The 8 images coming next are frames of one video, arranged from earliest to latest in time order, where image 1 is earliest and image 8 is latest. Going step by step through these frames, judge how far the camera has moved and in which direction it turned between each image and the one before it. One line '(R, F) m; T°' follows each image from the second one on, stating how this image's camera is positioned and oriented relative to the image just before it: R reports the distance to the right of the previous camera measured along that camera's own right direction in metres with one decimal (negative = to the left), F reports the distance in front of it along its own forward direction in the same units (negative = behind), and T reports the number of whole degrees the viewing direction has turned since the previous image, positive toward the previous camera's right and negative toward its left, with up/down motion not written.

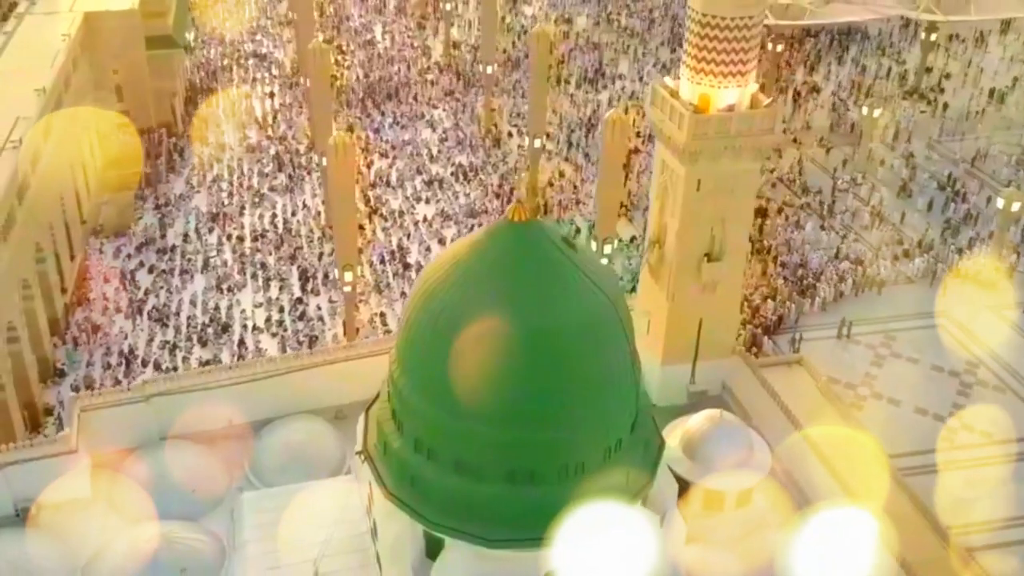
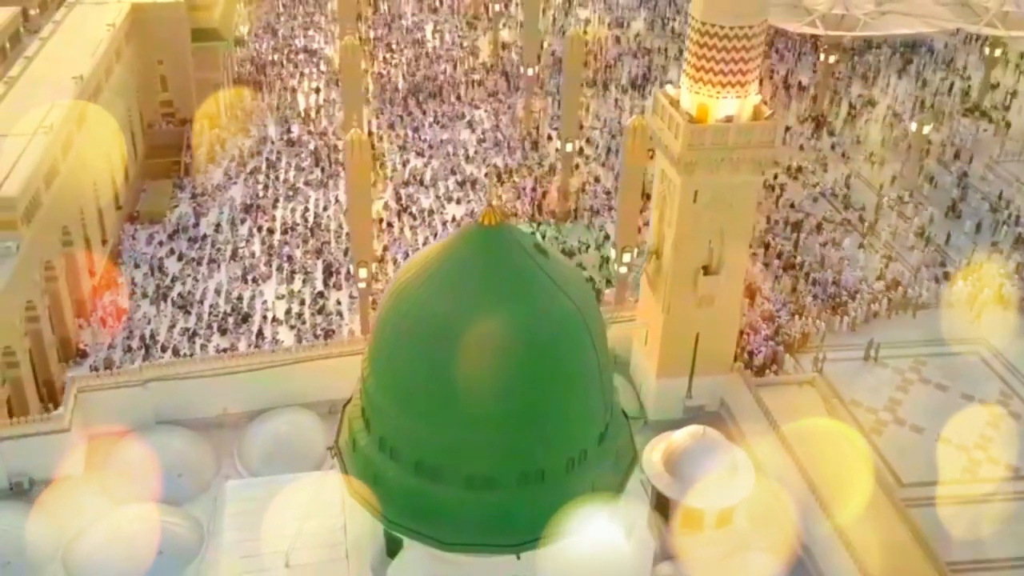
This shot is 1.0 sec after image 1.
(+0.9, +0.1) m; -4°
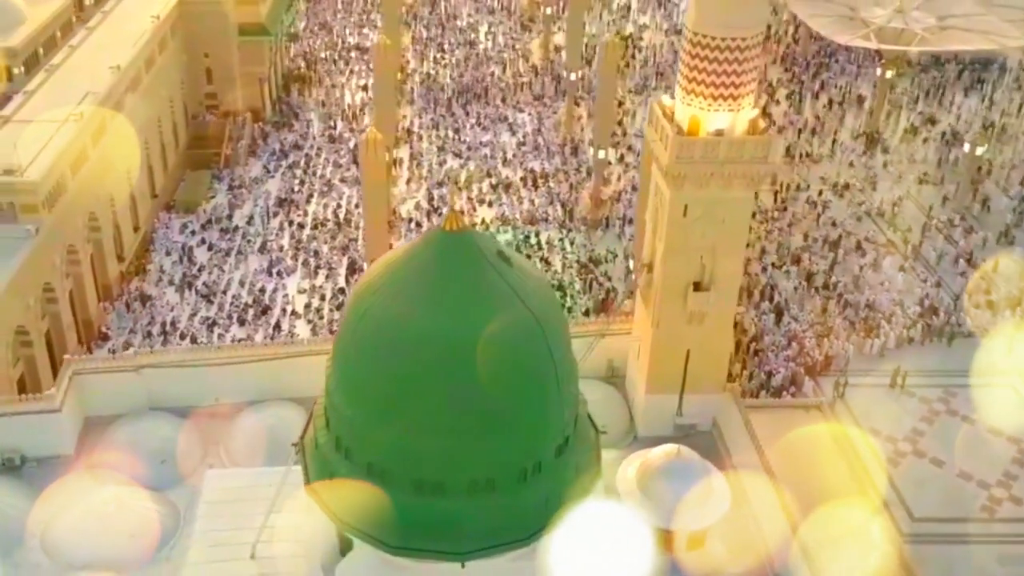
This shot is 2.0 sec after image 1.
(+1.0, +0.1) m; -5°
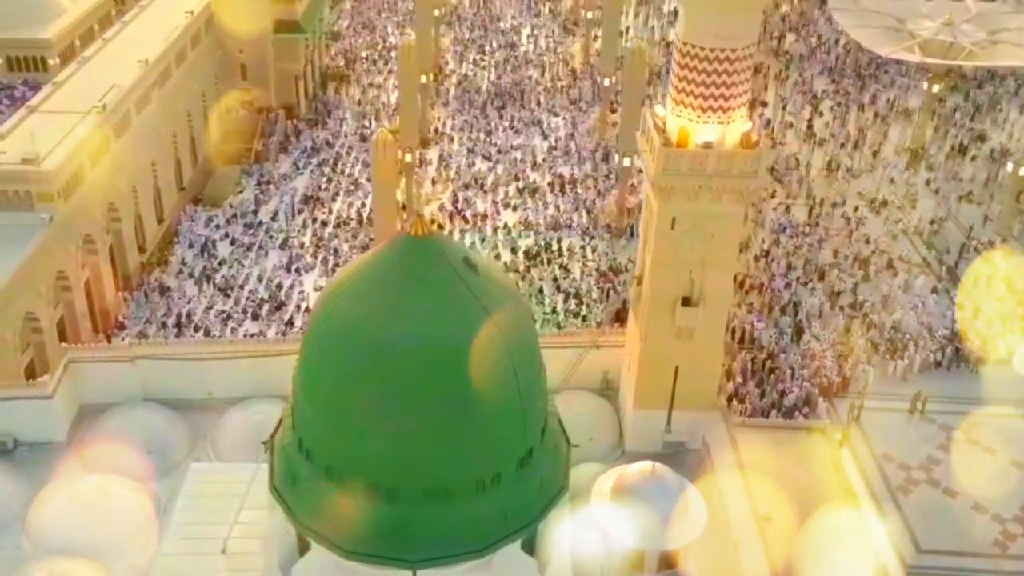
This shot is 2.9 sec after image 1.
(+0.9, +0.1) m; -4°
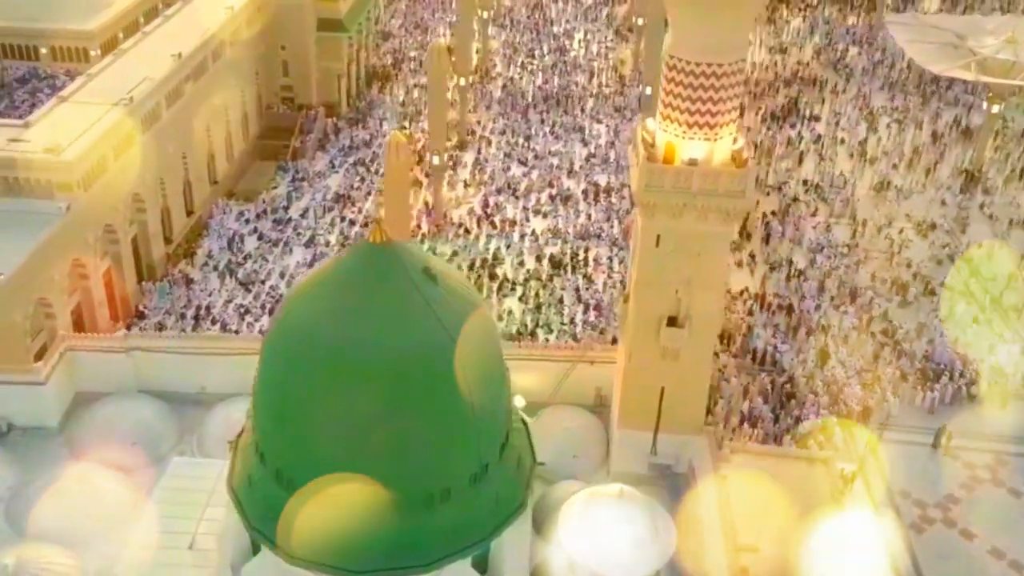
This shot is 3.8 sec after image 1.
(+1.0, +0.2) m; -4°
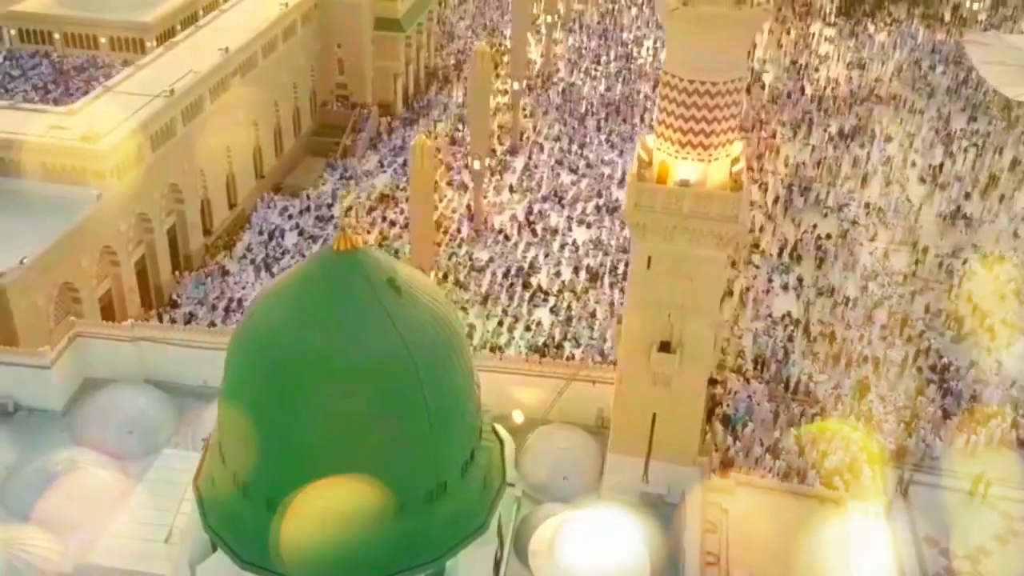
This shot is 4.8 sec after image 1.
(+1.1, +0.3) m; -5°
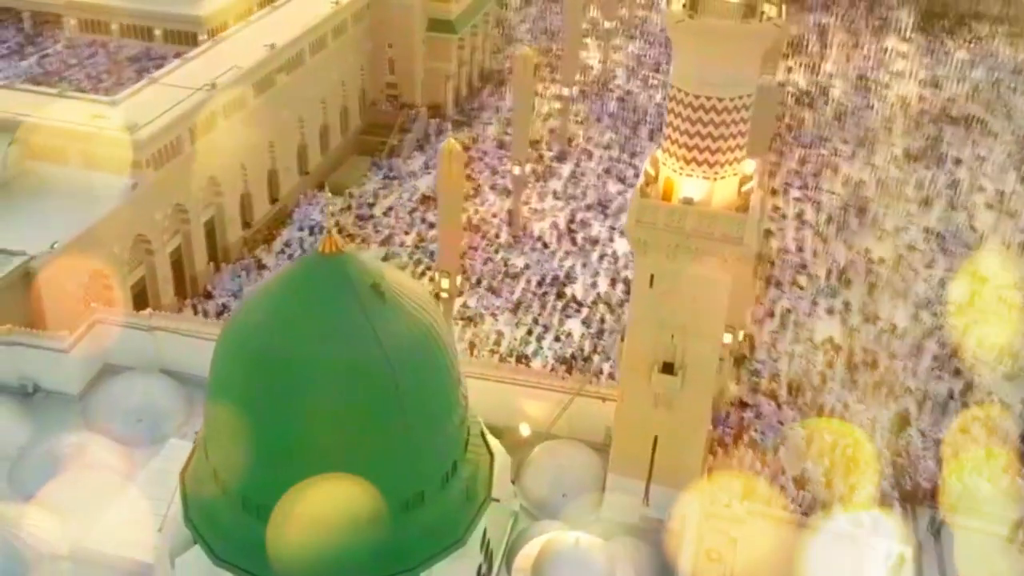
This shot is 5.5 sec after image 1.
(+0.7, +0.3) m; -4°
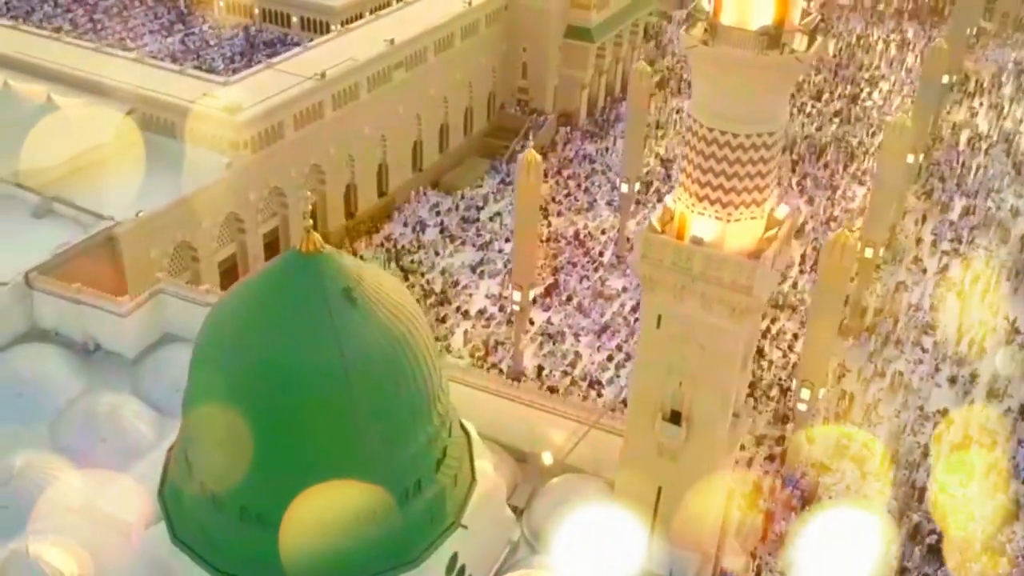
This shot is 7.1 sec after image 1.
(+1.7, +0.7) m; -11°
